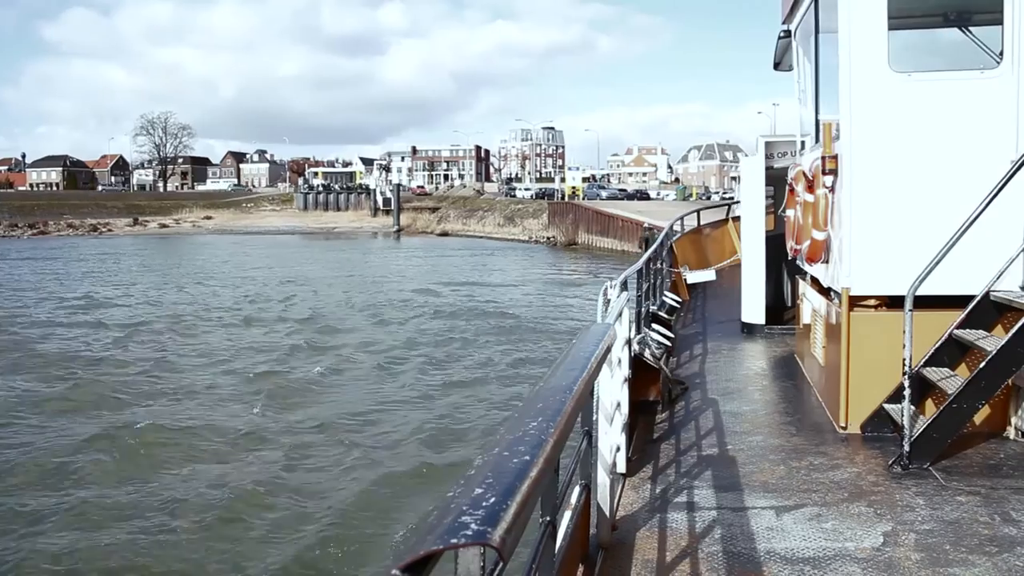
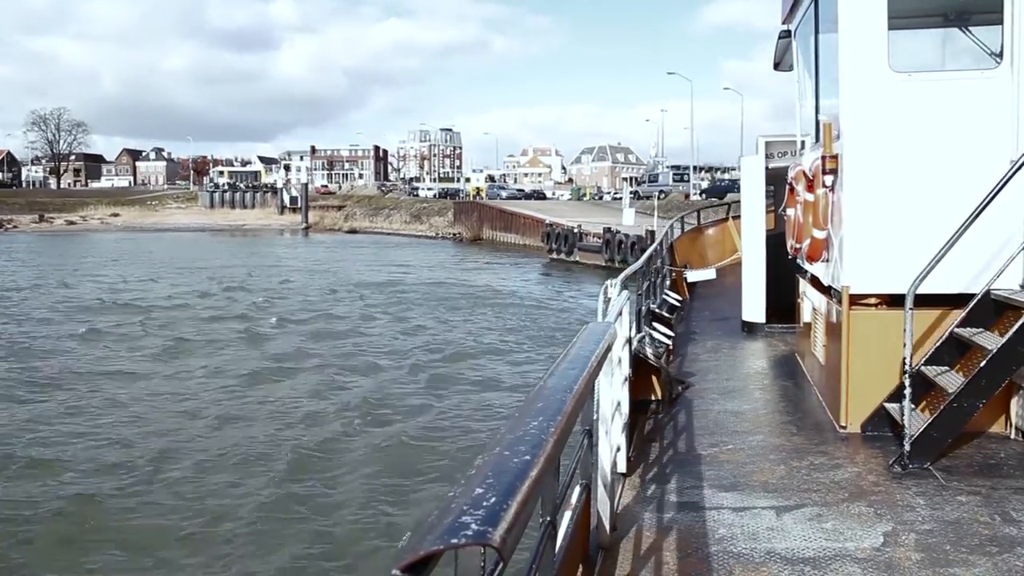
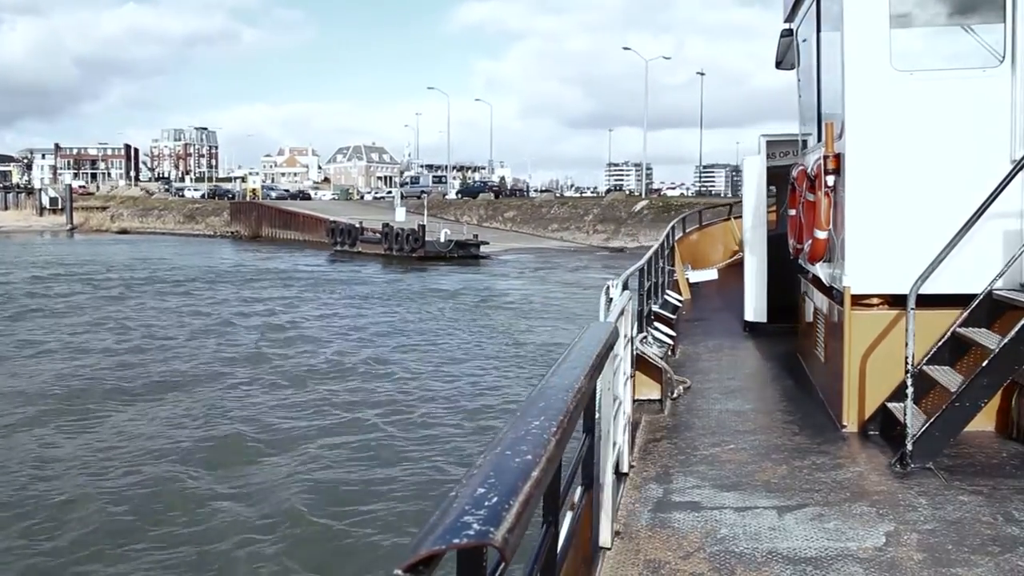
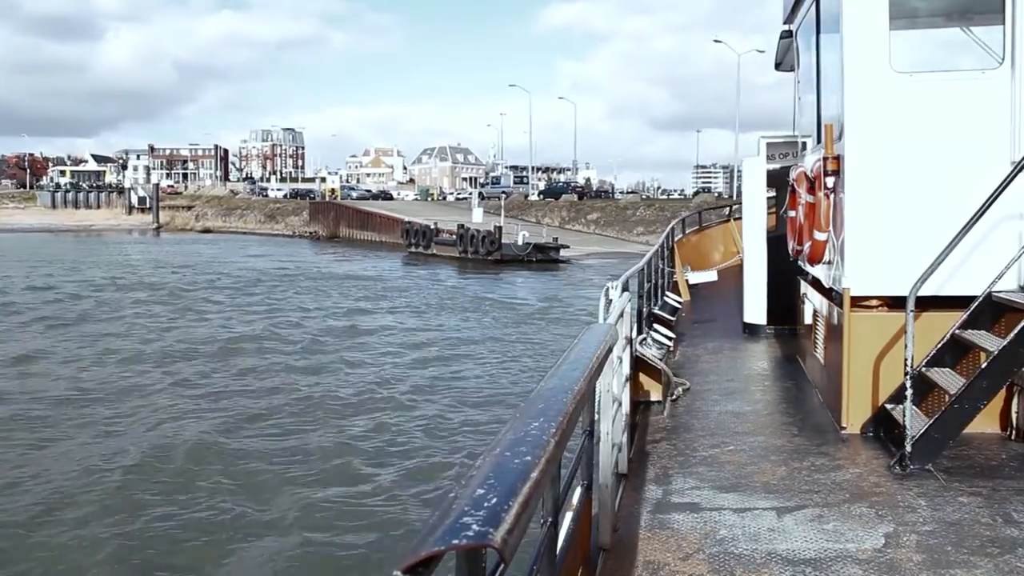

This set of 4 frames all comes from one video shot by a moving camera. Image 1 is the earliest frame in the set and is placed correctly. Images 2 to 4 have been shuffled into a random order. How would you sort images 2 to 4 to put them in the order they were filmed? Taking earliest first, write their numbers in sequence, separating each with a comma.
2, 4, 3
